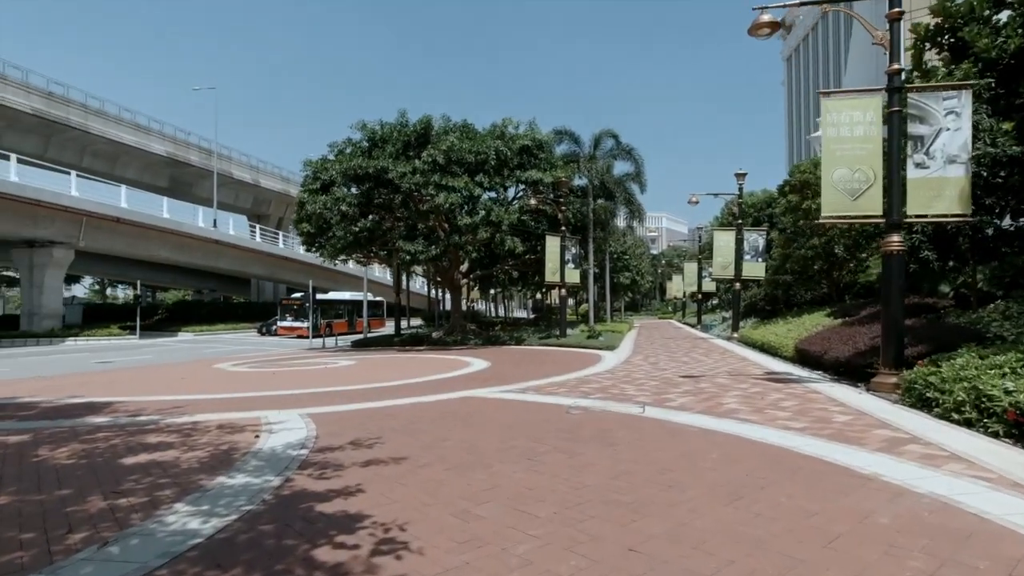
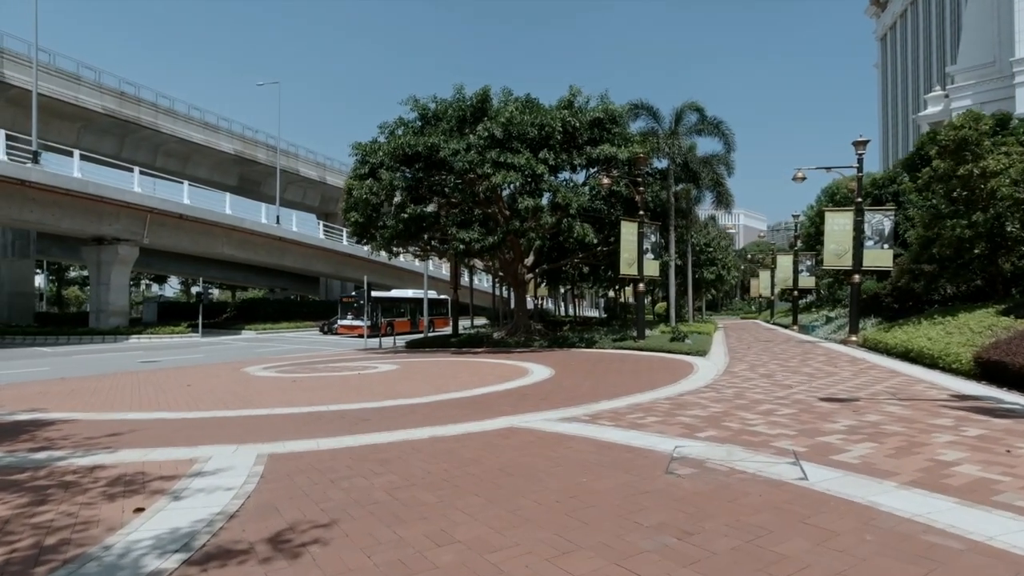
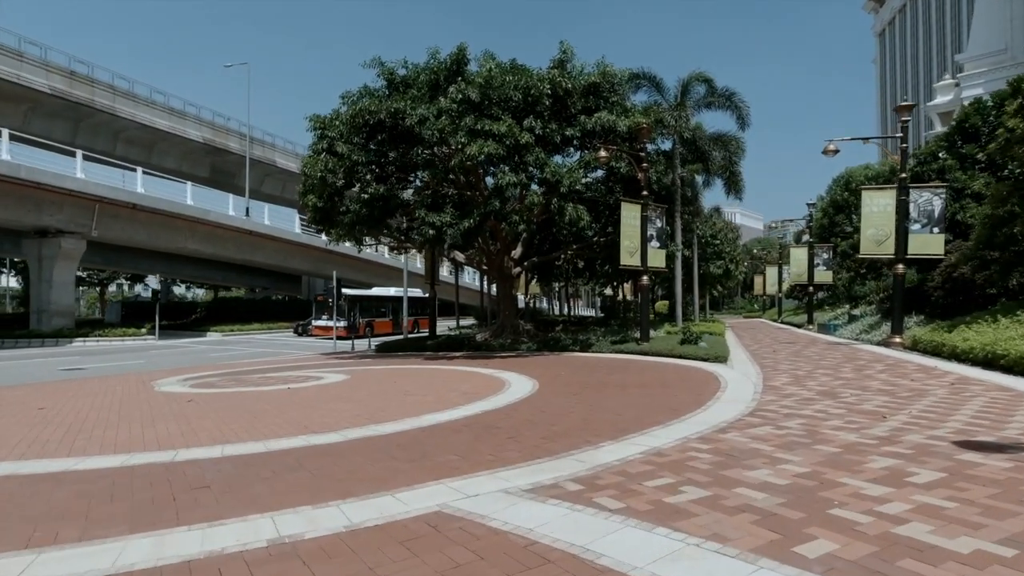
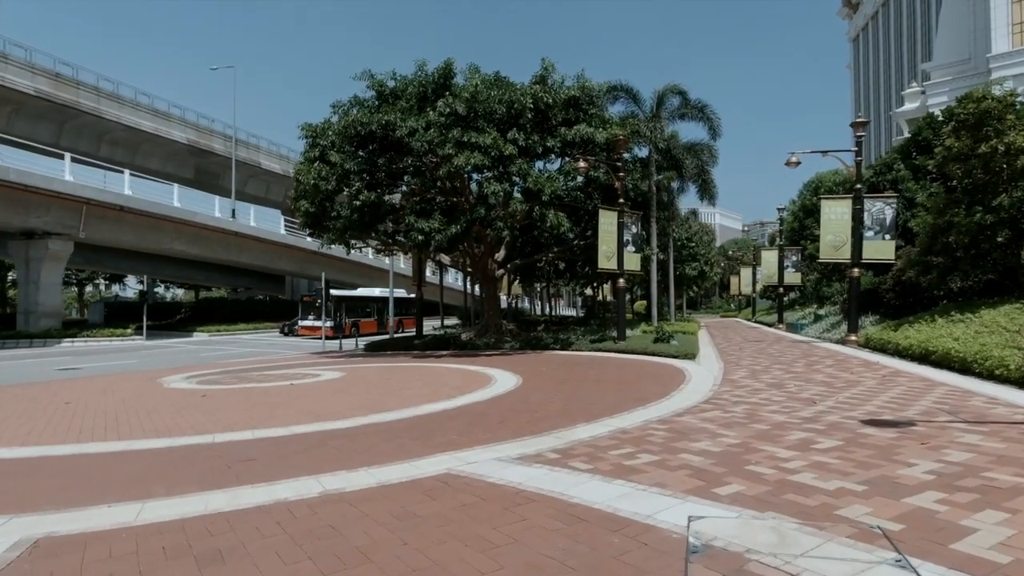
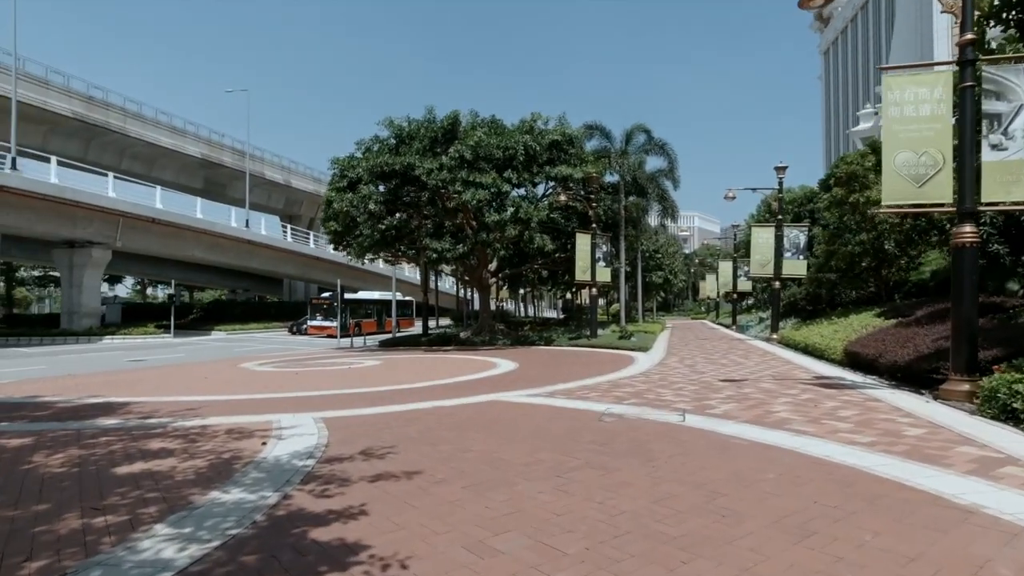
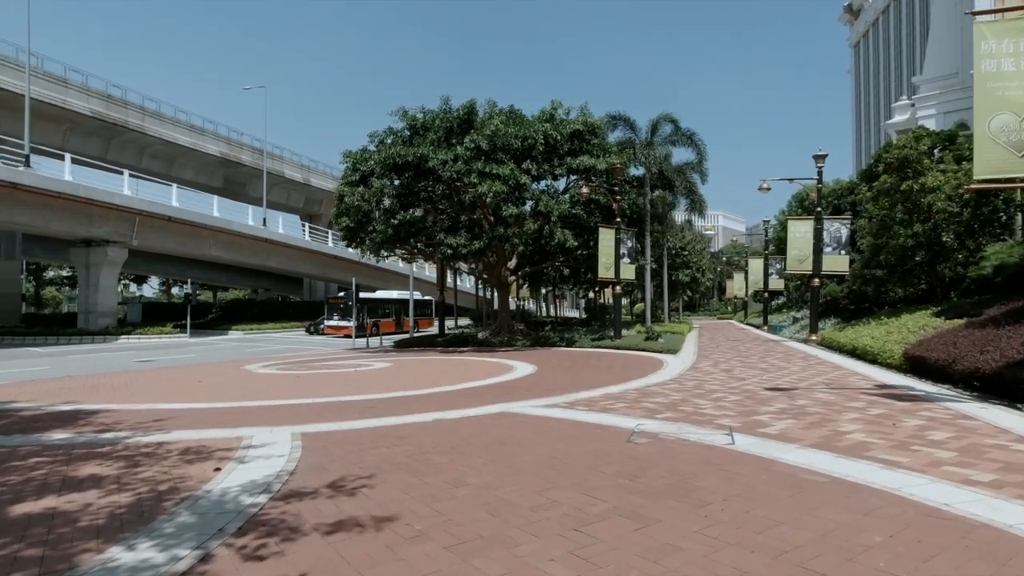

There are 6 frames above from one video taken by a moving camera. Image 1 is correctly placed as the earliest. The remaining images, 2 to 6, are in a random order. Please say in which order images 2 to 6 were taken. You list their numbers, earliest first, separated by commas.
5, 6, 2, 4, 3
